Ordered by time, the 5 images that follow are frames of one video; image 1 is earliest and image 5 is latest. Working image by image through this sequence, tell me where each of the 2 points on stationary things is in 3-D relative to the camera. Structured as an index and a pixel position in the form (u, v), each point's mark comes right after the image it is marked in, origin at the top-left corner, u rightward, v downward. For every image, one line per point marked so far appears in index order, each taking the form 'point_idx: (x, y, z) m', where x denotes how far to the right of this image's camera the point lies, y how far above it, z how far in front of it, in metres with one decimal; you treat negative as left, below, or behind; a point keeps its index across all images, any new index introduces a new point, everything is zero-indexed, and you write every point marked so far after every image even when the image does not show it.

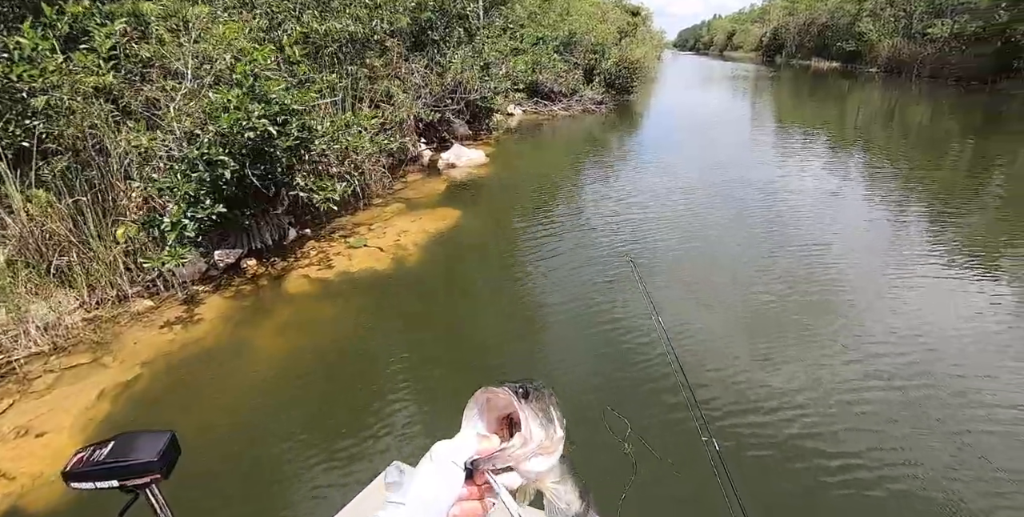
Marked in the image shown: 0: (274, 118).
0: (-3.5, +2.1, +8.4) m
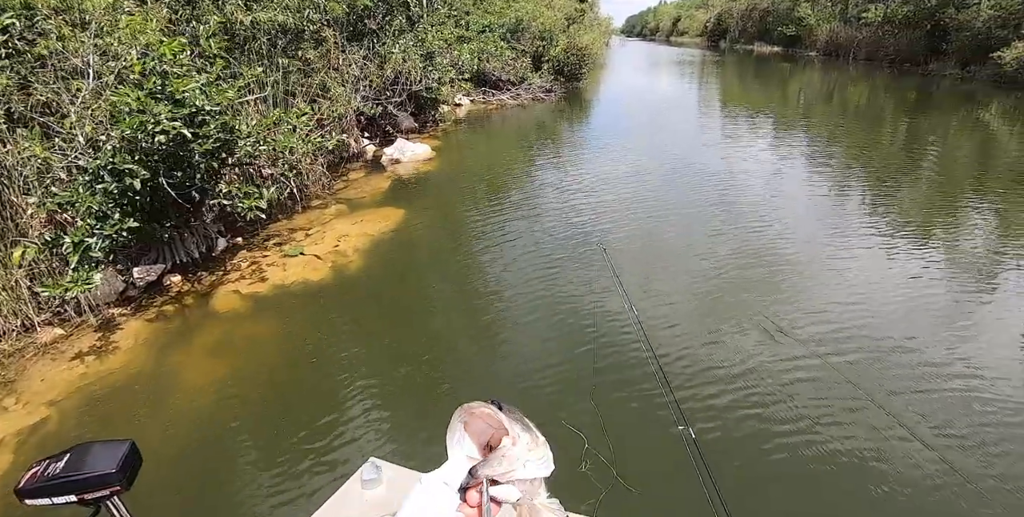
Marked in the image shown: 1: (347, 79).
0: (-4.3, +1.9, +7.8) m
1: (-4.0, +4.4, +14.0) m
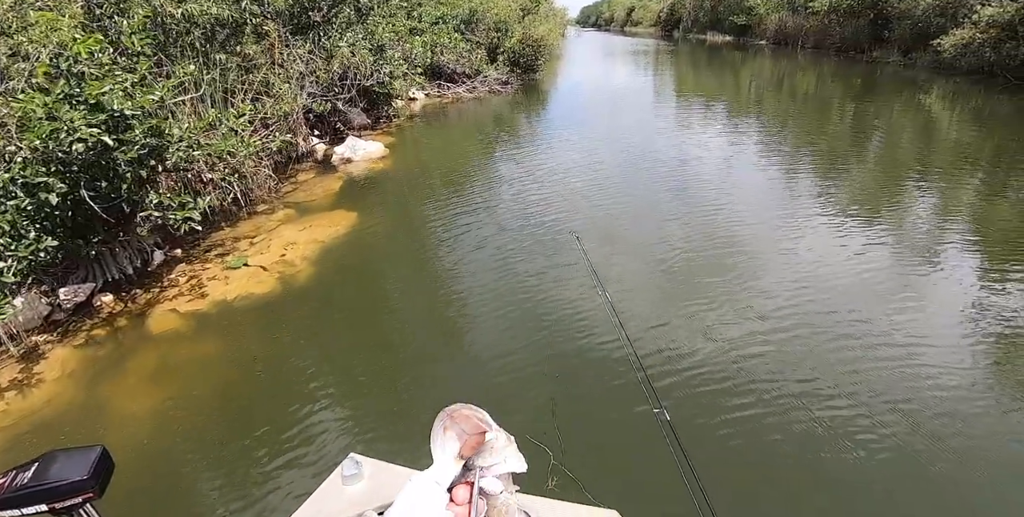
0: (-4.9, +1.7, +7.2) m
1: (-5.1, +4.3, +13.3) m
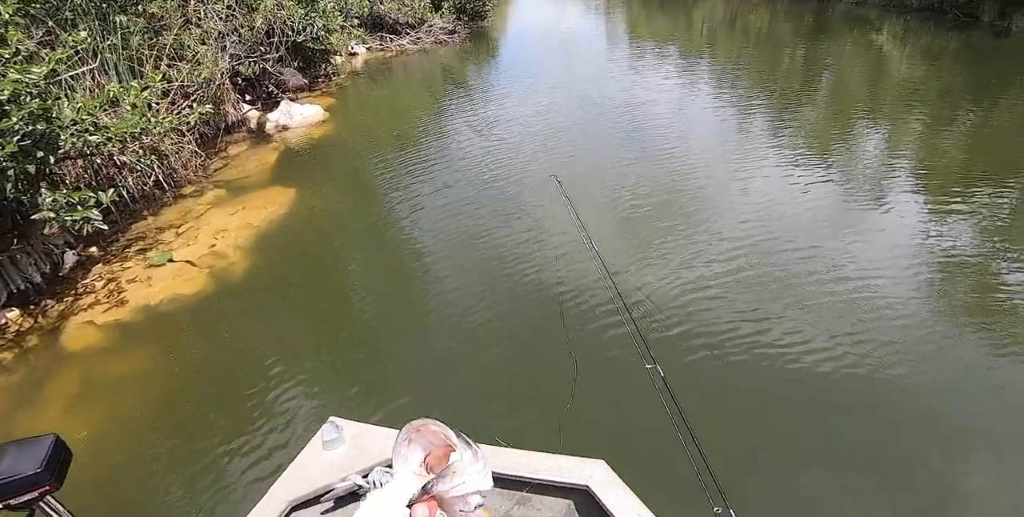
0: (-5.5, +1.6, +6.2) m
1: (-6.2, +4.7, +12.1) m
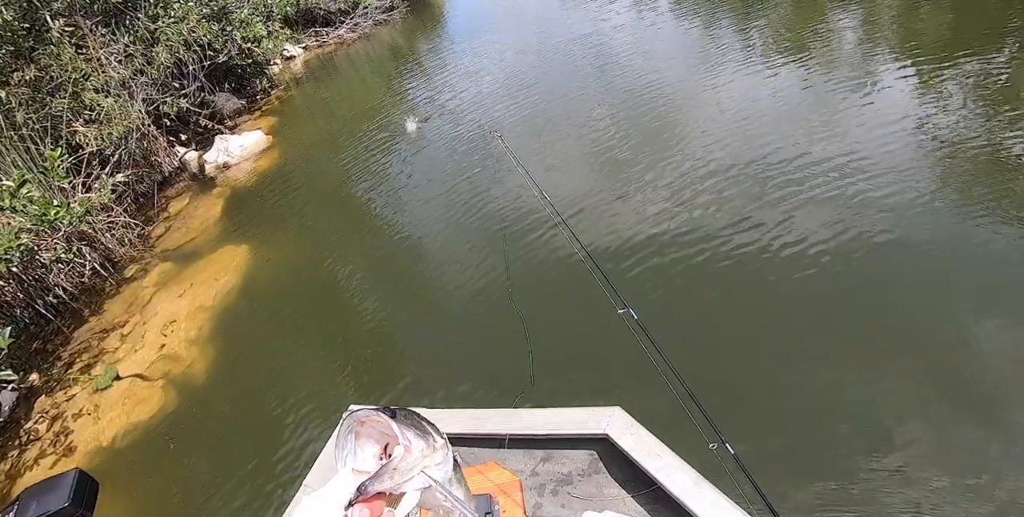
0: (-5.7, +0.1, +5.1) m
1: (-7.1, +3.4, +10.7) m
